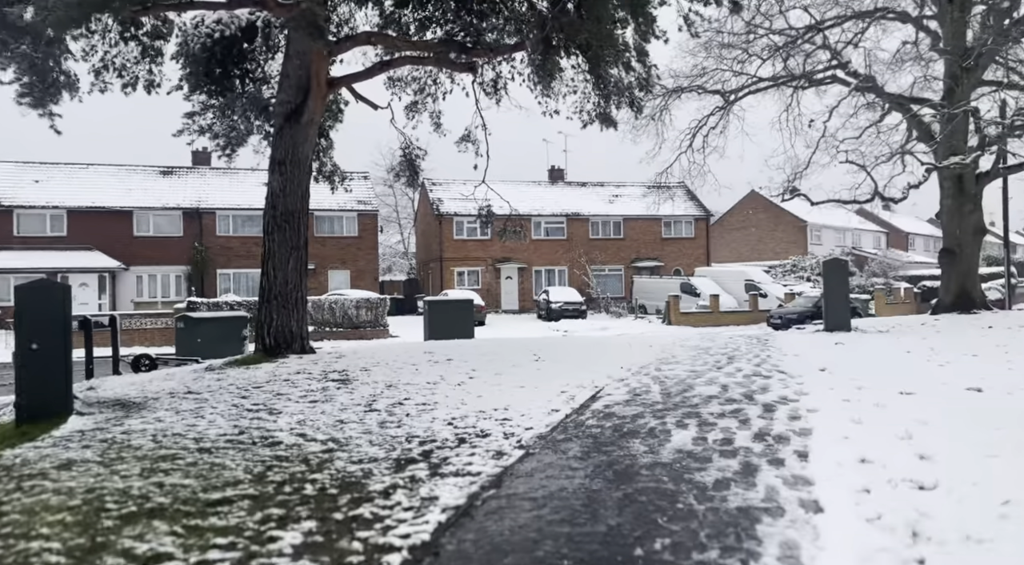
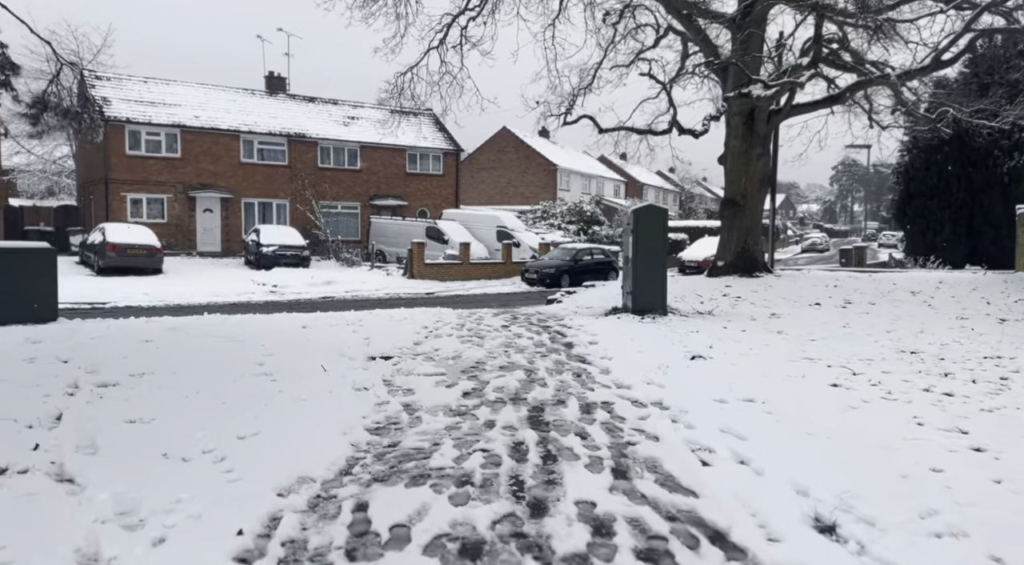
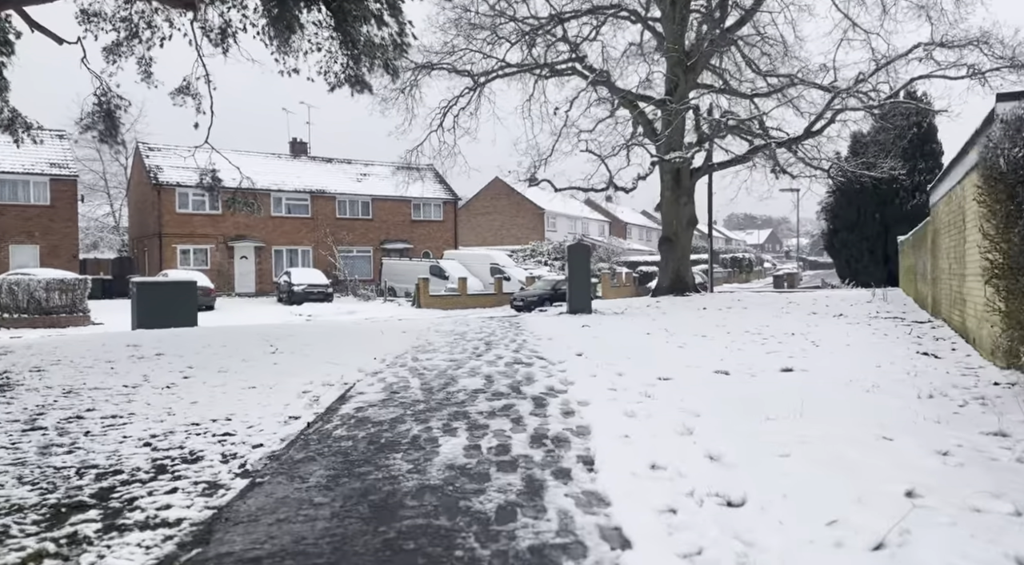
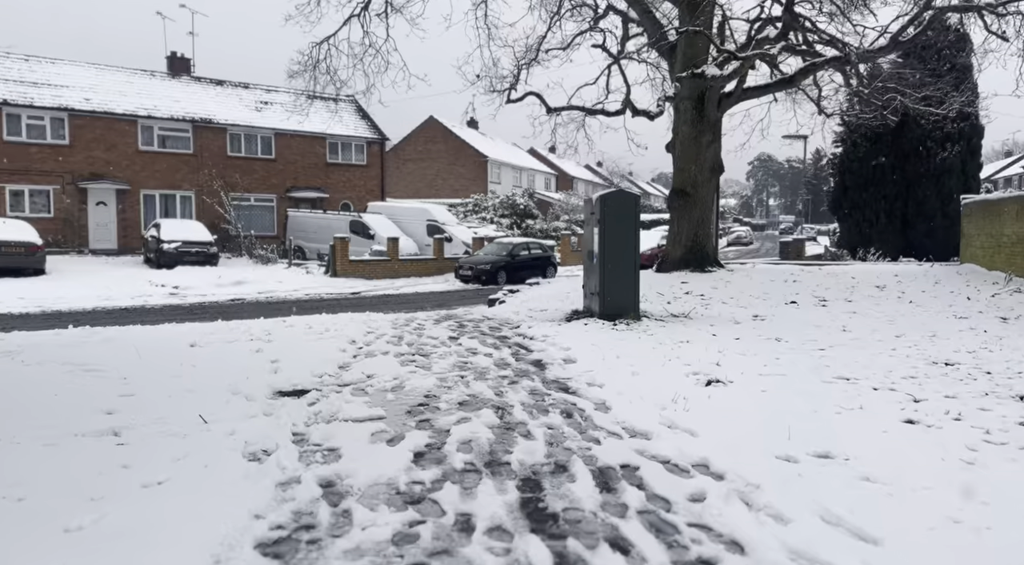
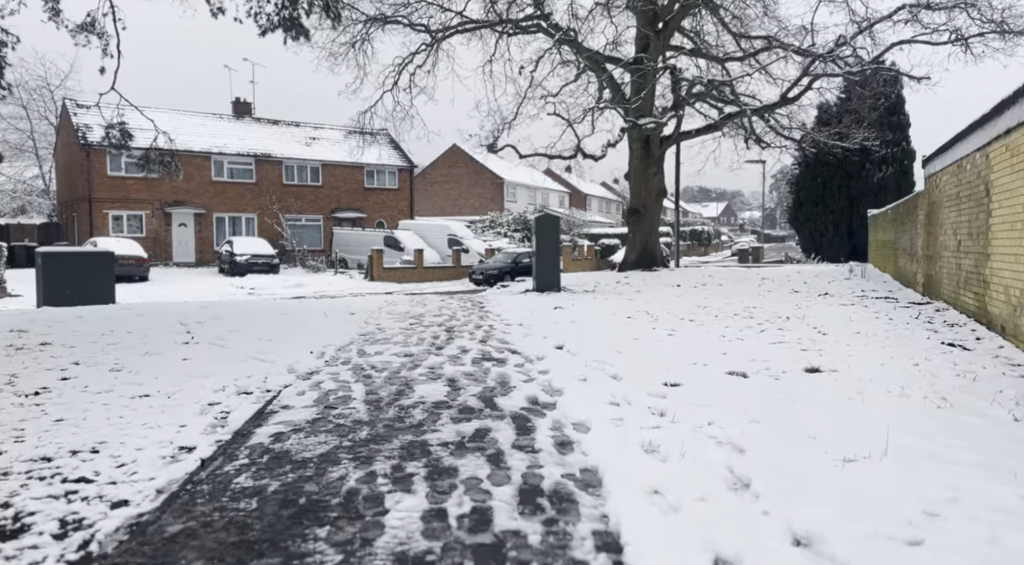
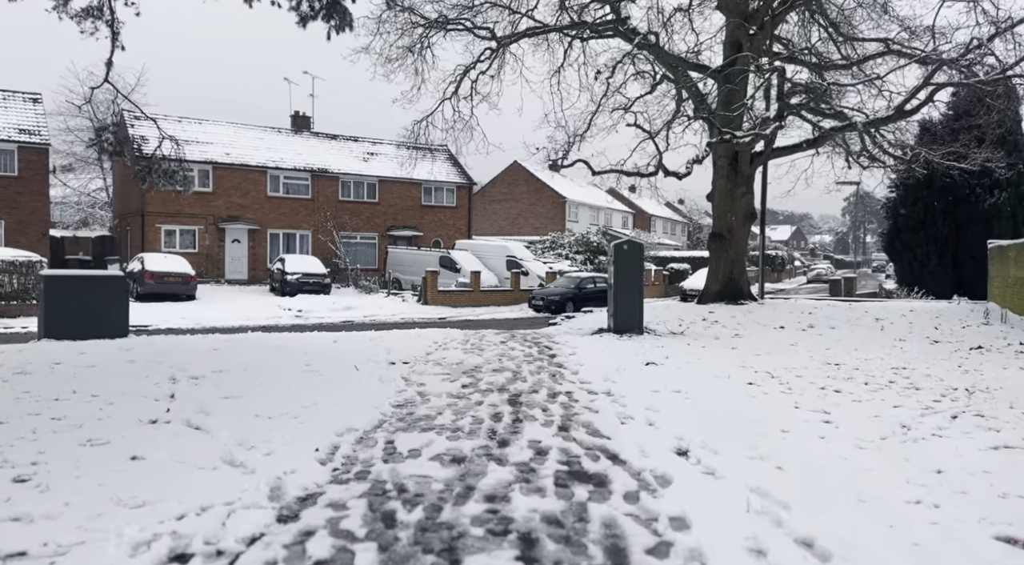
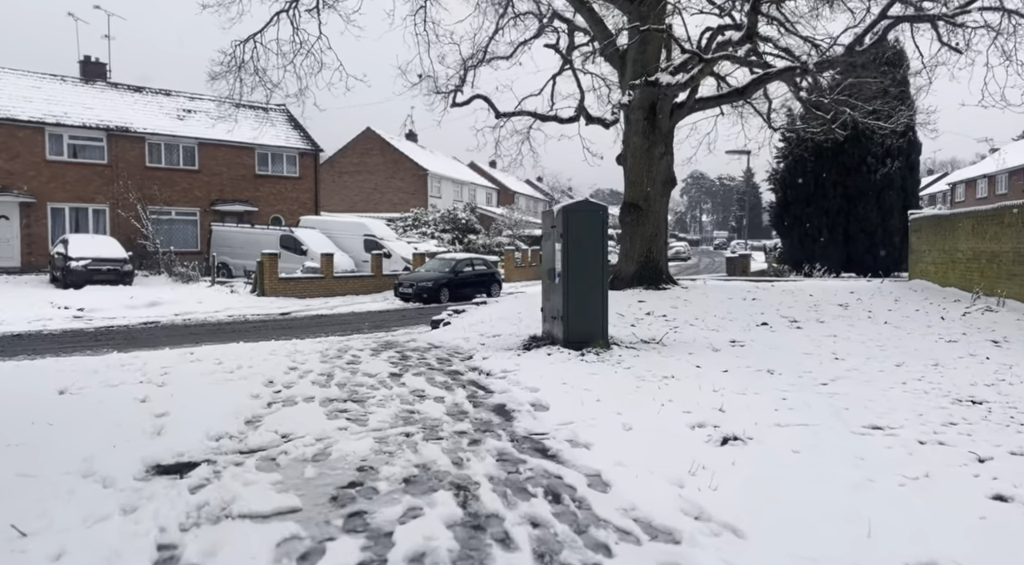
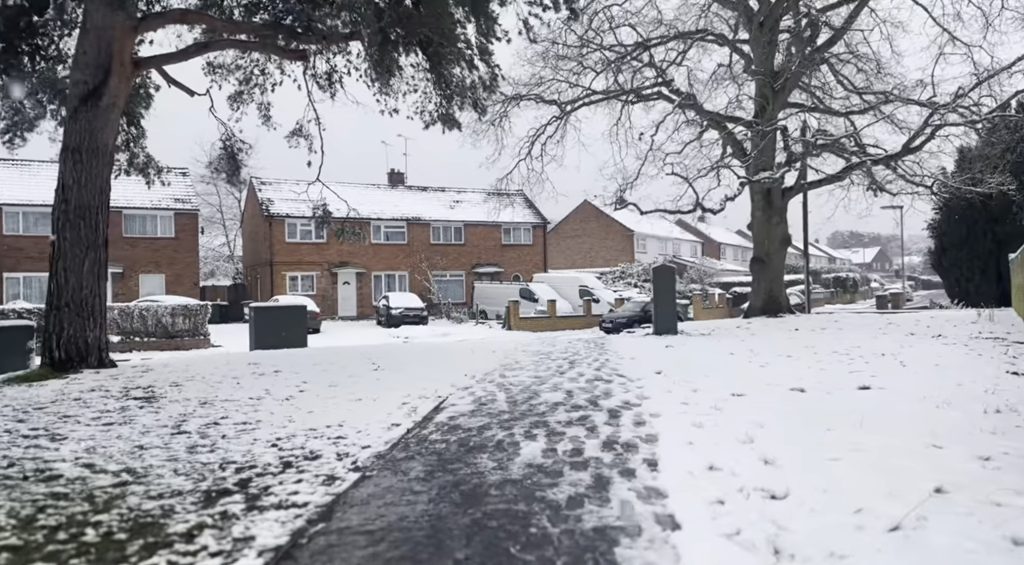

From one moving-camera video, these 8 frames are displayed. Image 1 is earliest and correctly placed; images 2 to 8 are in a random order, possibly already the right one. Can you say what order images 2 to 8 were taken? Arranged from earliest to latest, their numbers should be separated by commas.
8, 3, 5, 6, 2, 4, 7
